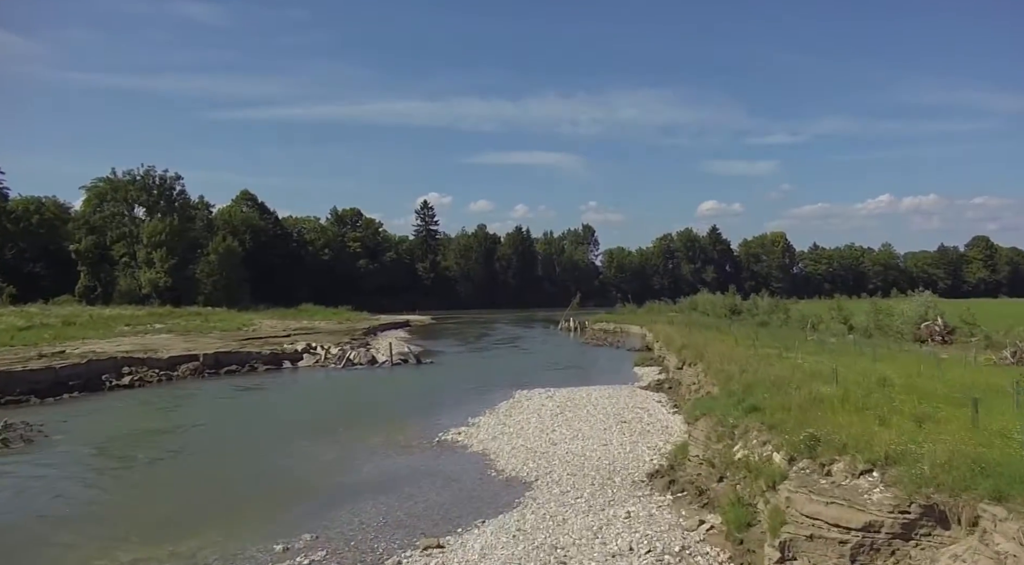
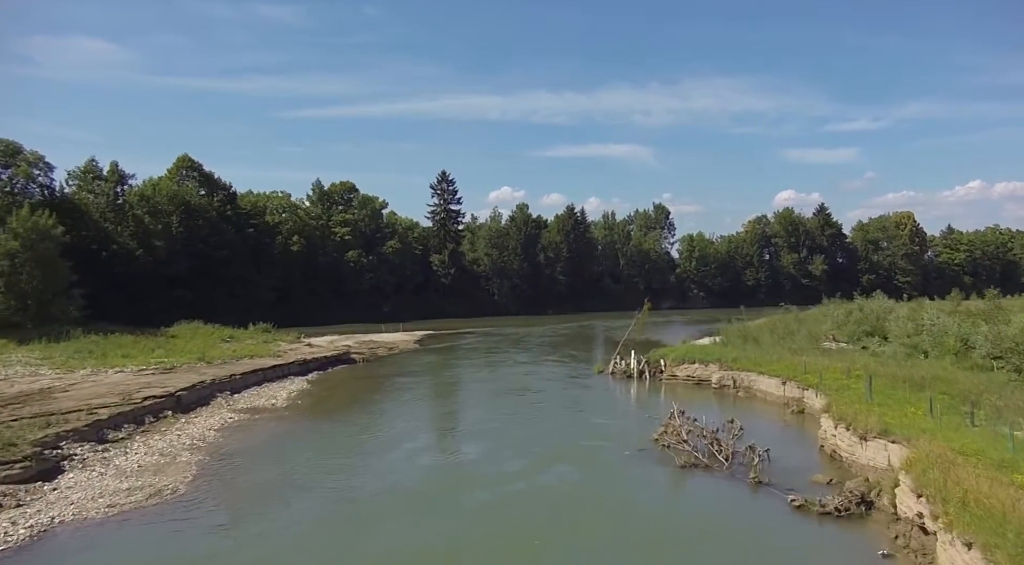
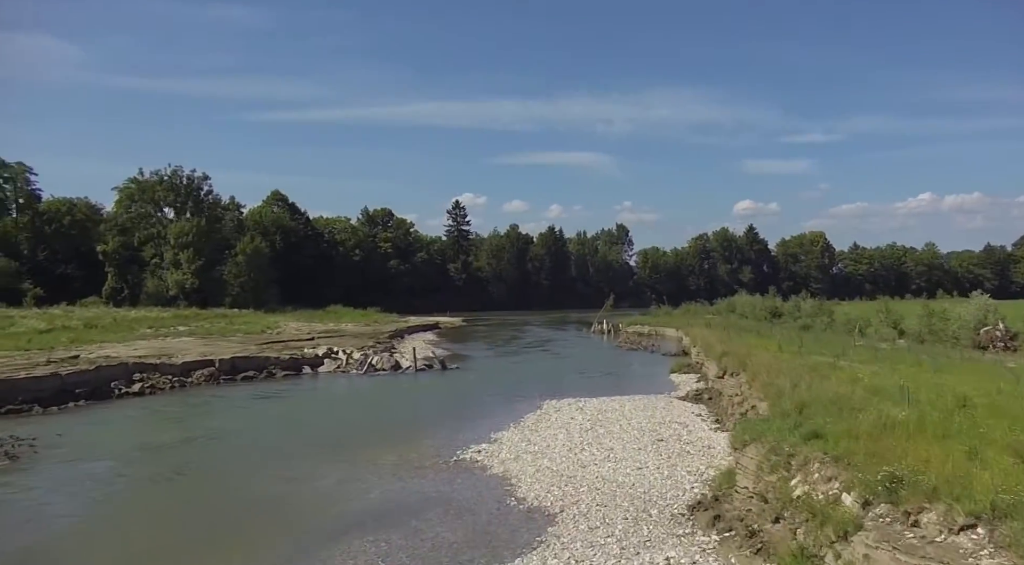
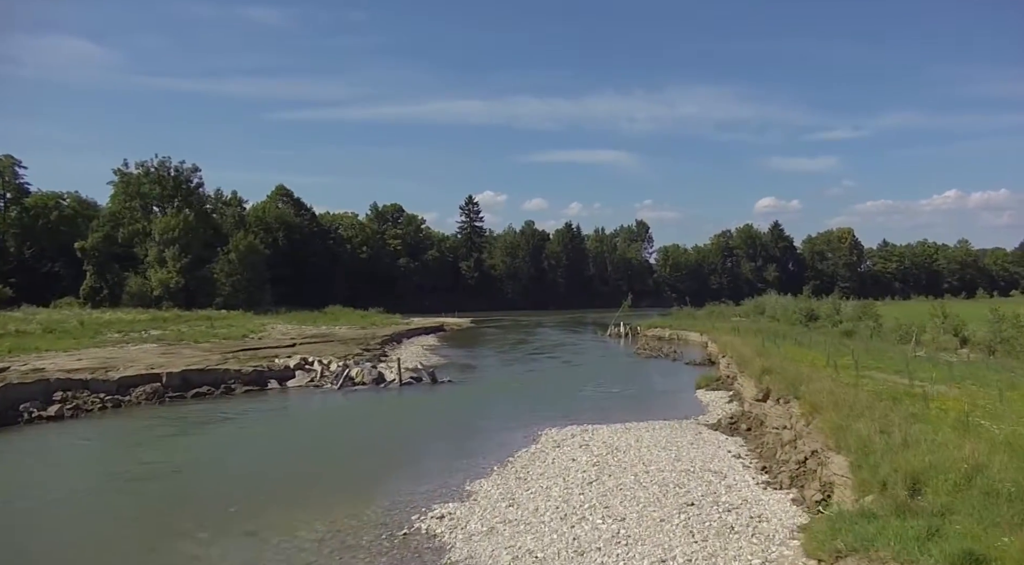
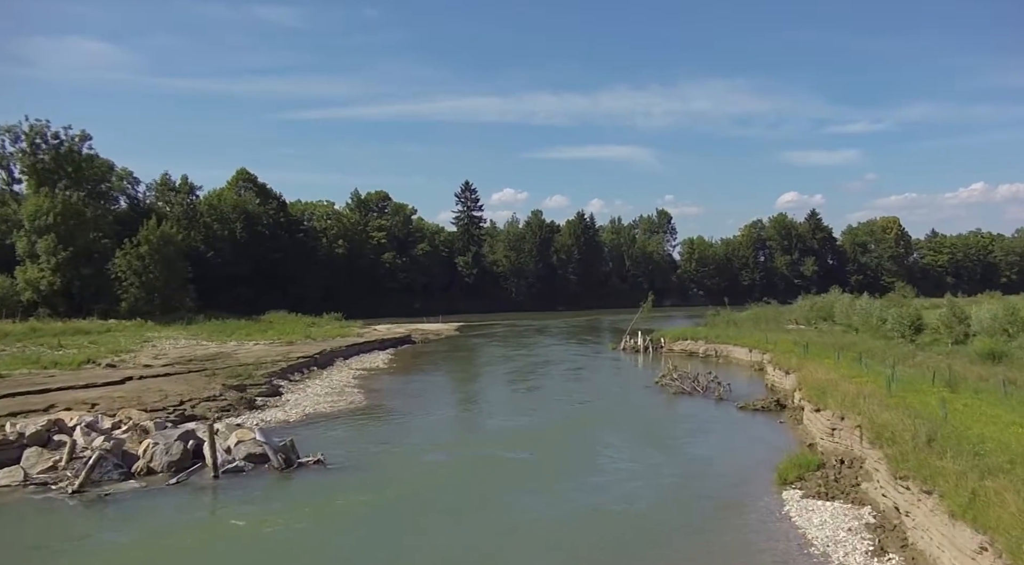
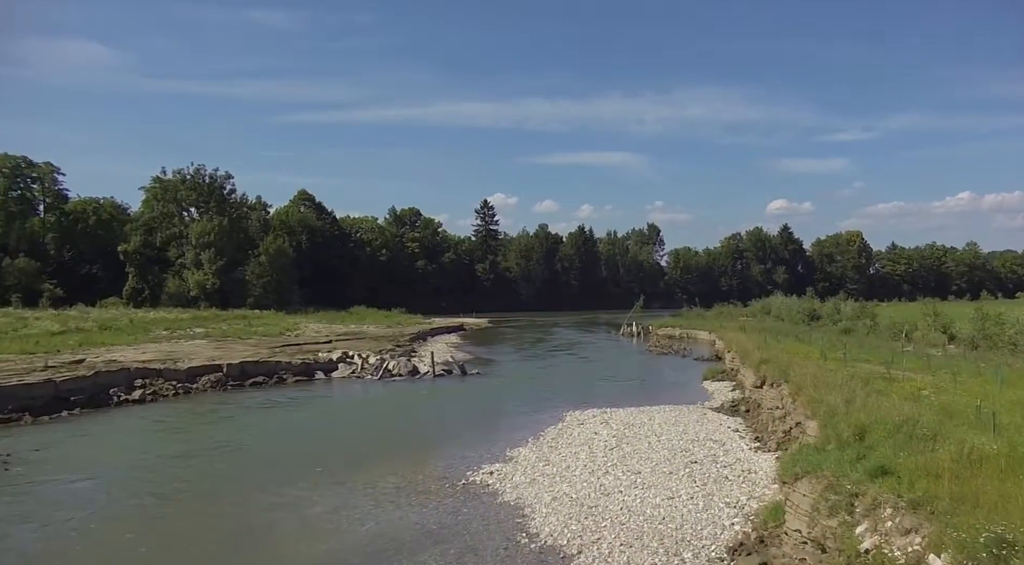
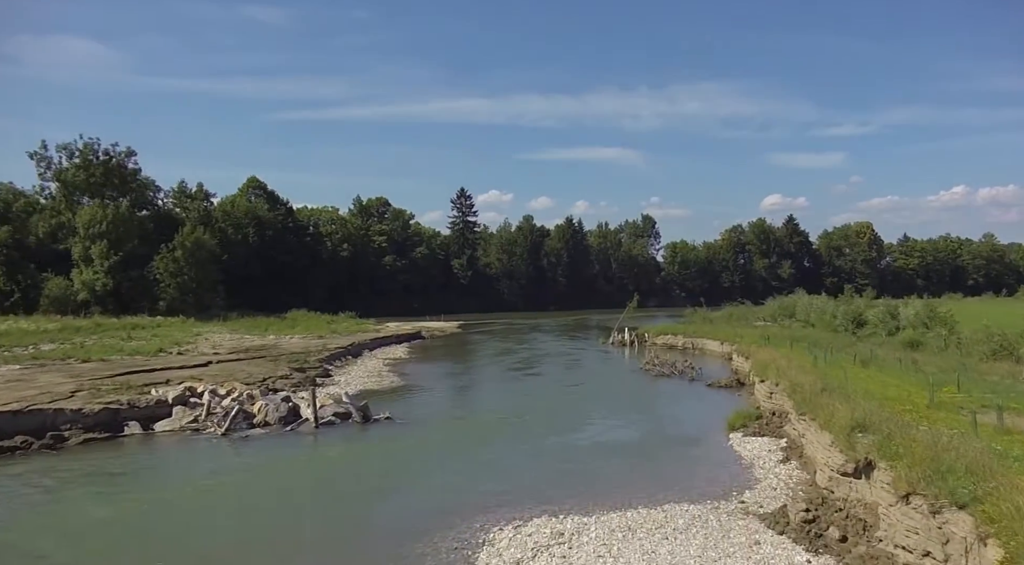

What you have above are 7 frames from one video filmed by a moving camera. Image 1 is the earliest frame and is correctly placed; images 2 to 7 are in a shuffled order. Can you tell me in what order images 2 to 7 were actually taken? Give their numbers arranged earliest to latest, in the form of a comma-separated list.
3, 6, 4, 7, 5, 2
